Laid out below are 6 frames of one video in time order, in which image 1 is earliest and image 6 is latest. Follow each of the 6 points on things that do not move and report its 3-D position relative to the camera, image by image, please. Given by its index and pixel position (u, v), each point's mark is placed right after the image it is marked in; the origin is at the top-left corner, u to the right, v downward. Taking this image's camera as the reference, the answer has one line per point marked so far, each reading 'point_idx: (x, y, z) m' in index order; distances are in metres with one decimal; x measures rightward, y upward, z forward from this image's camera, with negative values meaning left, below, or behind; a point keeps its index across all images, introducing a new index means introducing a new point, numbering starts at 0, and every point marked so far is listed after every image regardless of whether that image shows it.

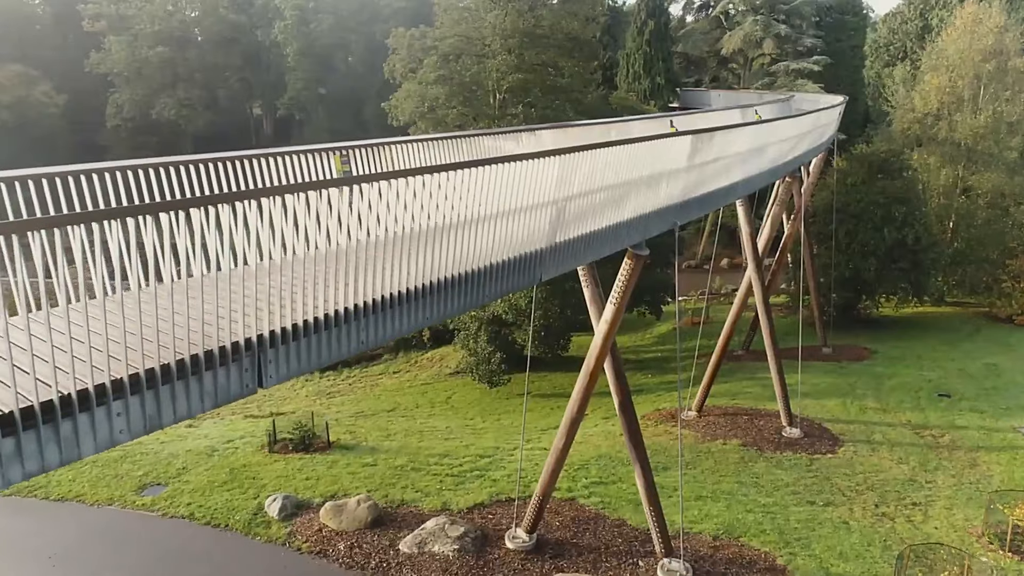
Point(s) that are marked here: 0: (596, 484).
0: (+1.2, -2.8, +10.8) m
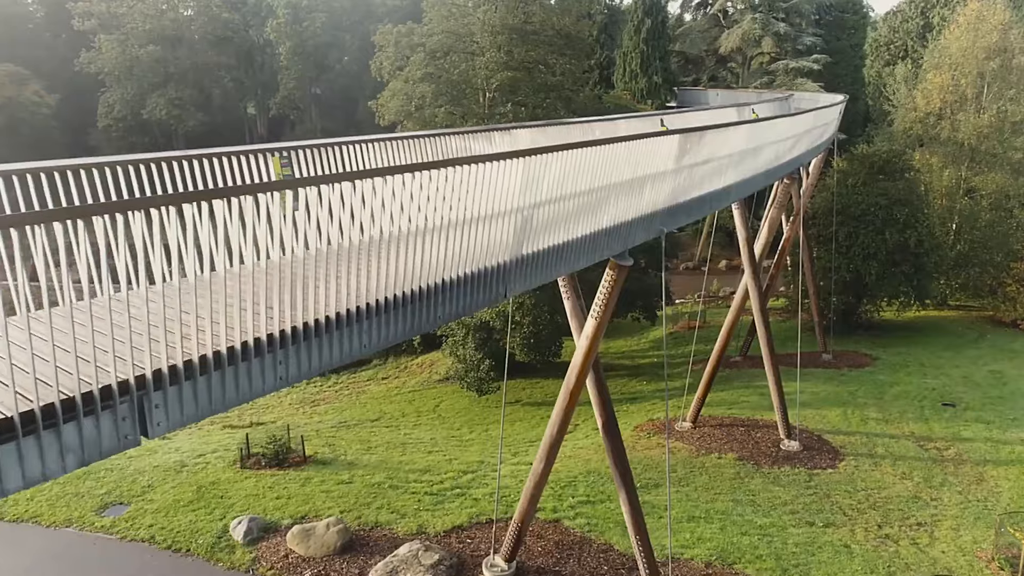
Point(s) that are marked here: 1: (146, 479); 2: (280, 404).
0: (+0.9, -2.9, +10.2) m
1: (-5.3, -2.8, +11.1) m
2: (-5.7, -2.9, +18.8) m
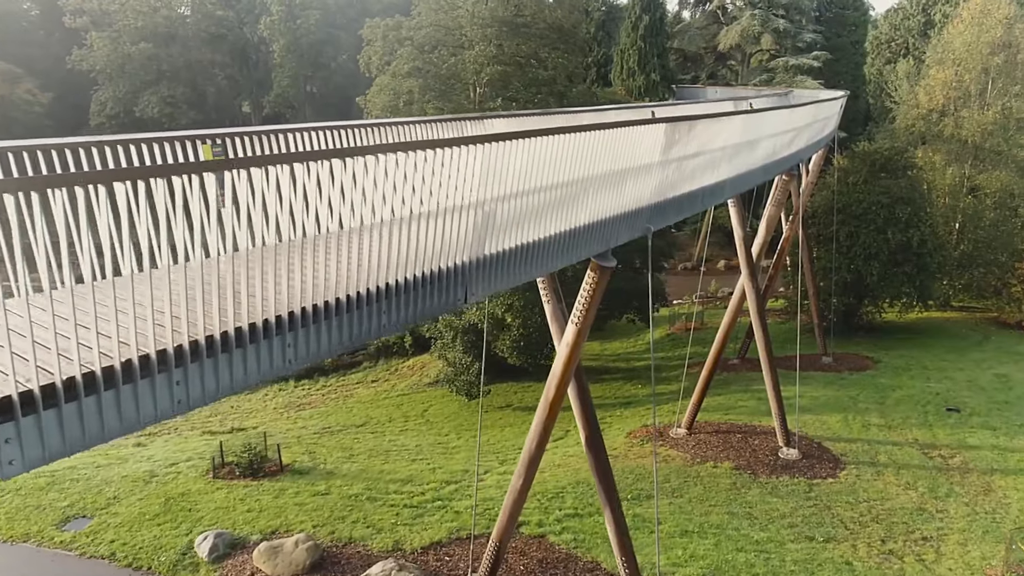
0: (+0.7, -2.9, +9.7) m
1: (-5.5, -2.8, +10.6) m
2: (-5.9, -2.9, +18.3) m
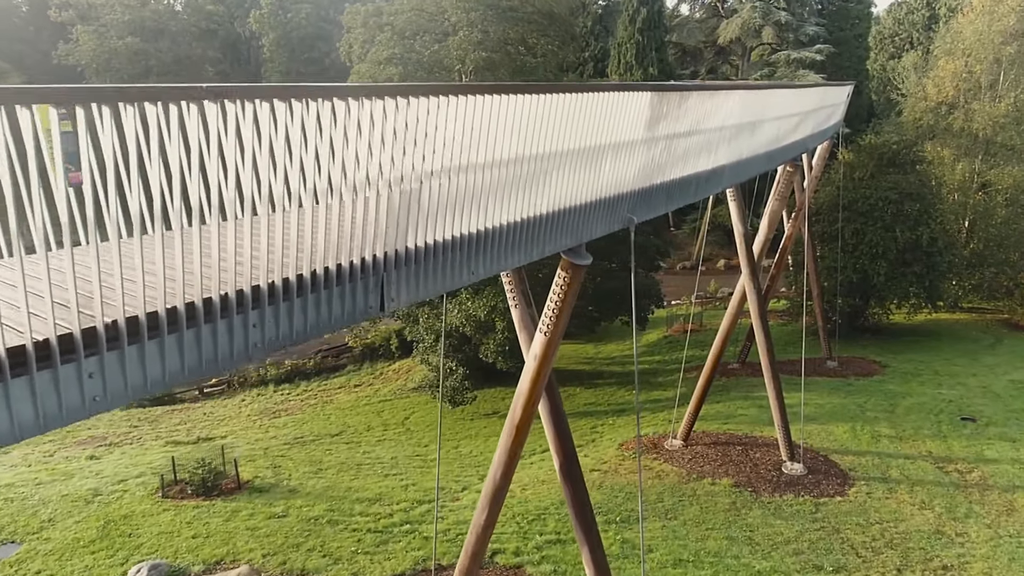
0: (+0.4, -2.9, +8.7) m
1: (-5.8, -2.8, +9.6) m
2: (-6.2, -2.9, +17.3) m
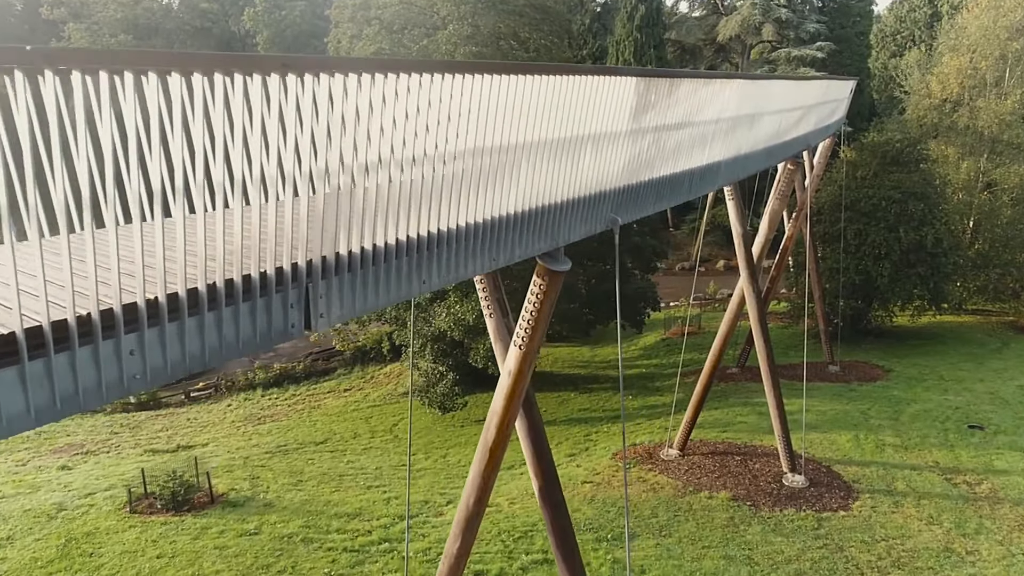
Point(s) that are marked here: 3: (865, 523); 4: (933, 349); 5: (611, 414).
0: (+0.3, -2.9, +8.2) m
1: (-6.0, -2.8, +9.1) m
2: (-6.3, -2.9, +16.8) m
3: (+4.5, -3.0, +9.8) m
4: (+10.0, -1.5, +18.3) m
5: (+2.0, -2.5, +15.1) m
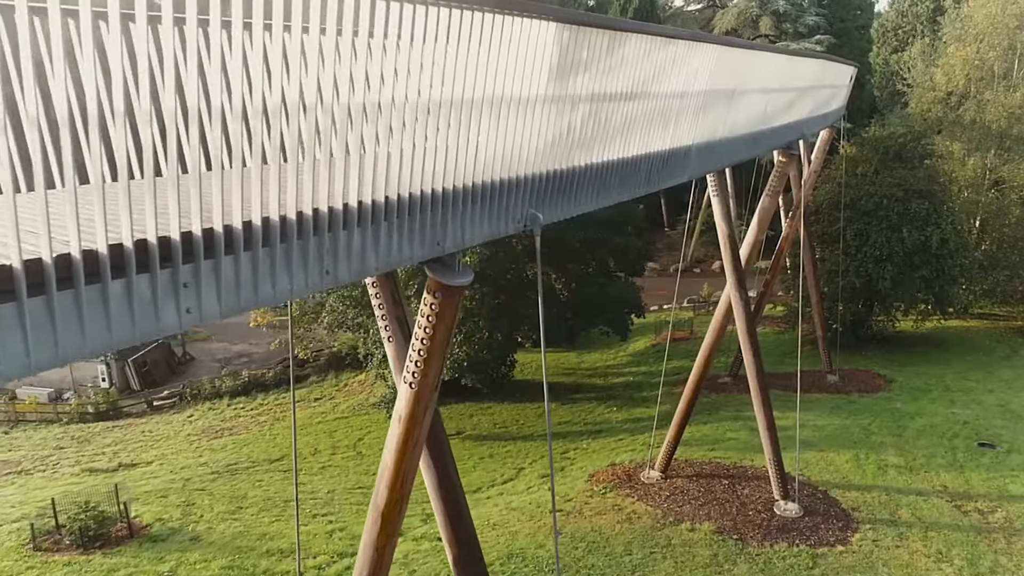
0: (-0.2, -3.0, +7.1) m
1: (-6.5, -2.9, +8.0) m
2: (-6.8, -3.0, +15.7) m
3: (+4.0, -3.1, +8.7) m
4: (+9.5, -1.5, +17.2) m
5: (+1.4, -2.6, +14.0) m
